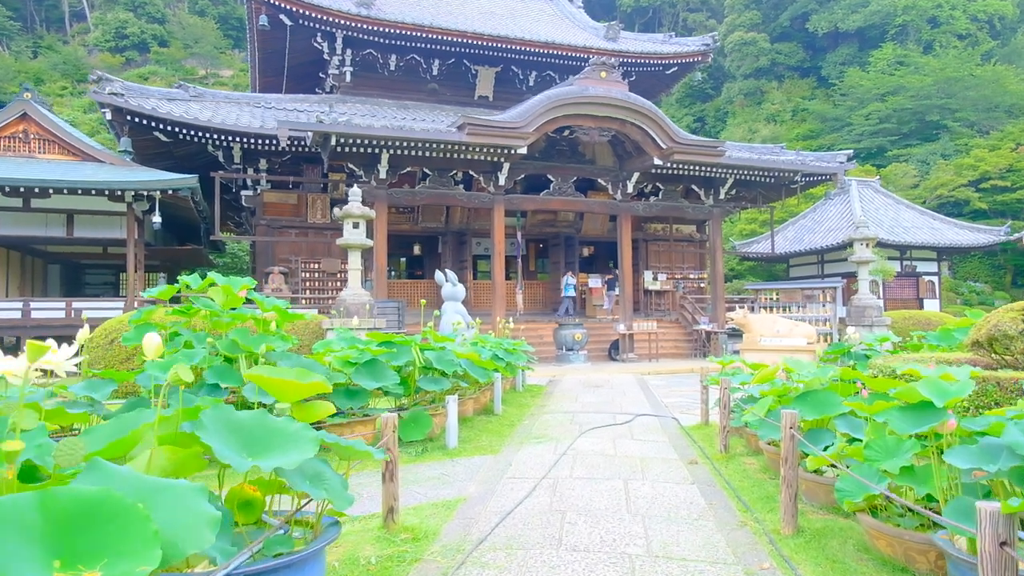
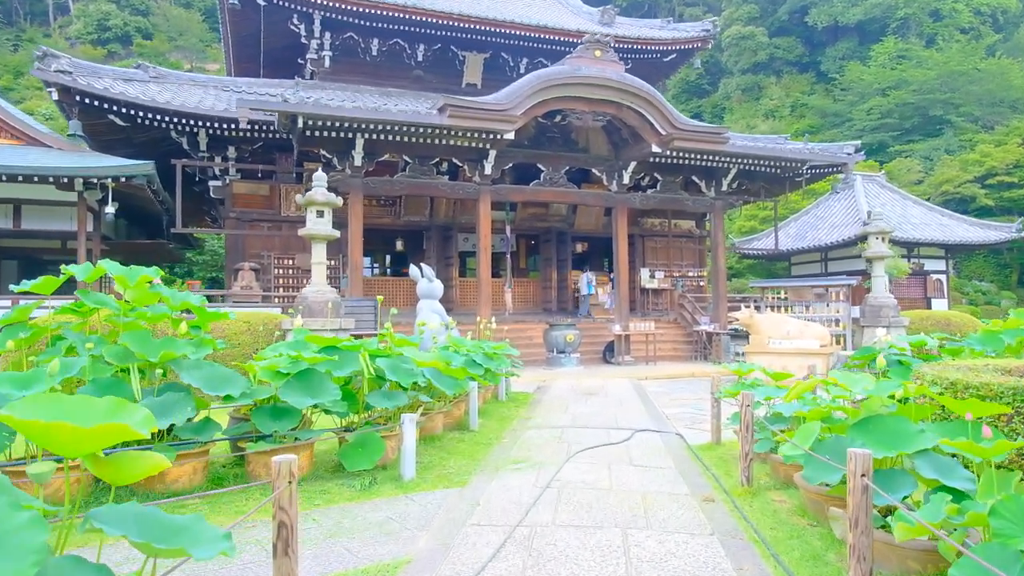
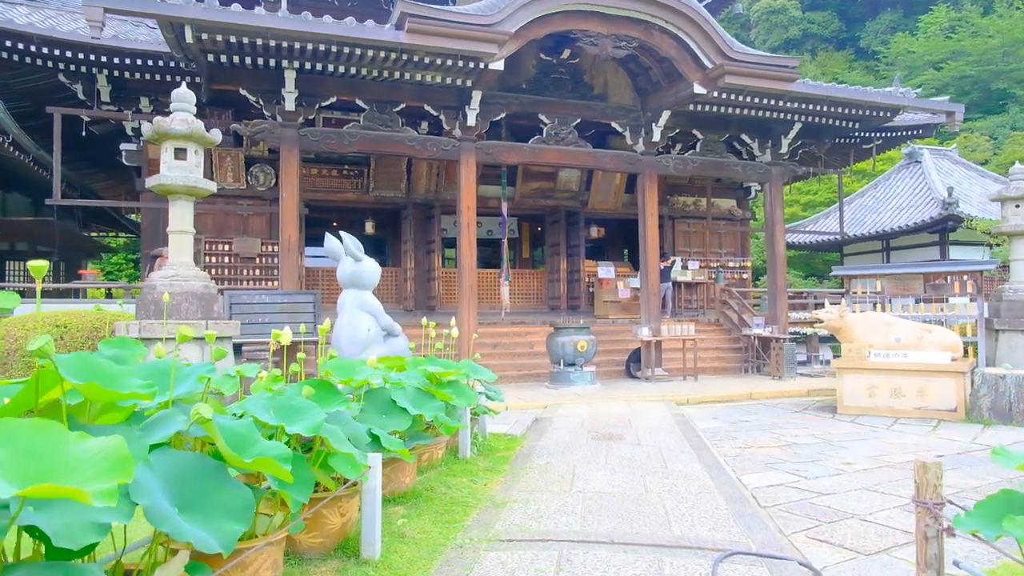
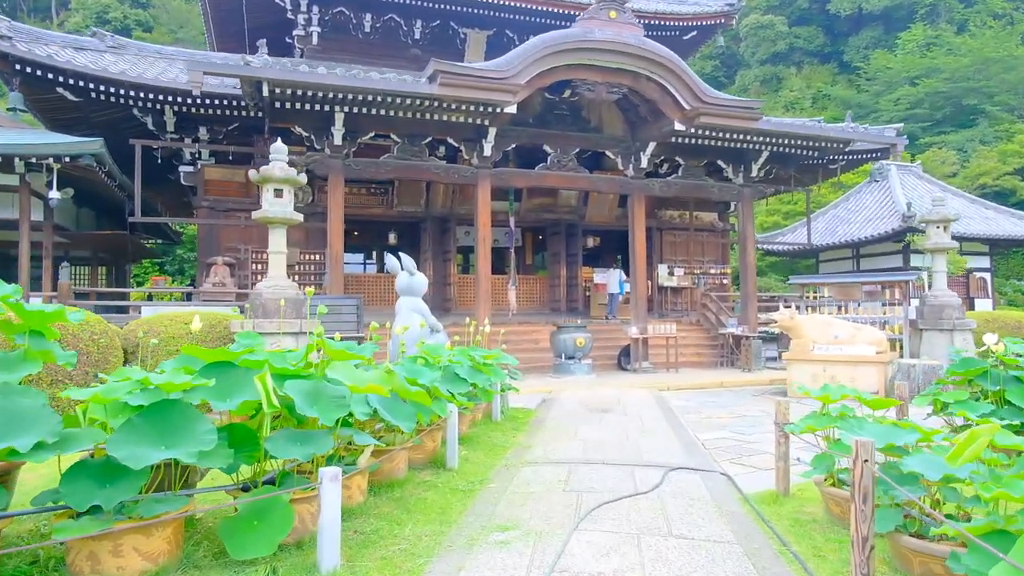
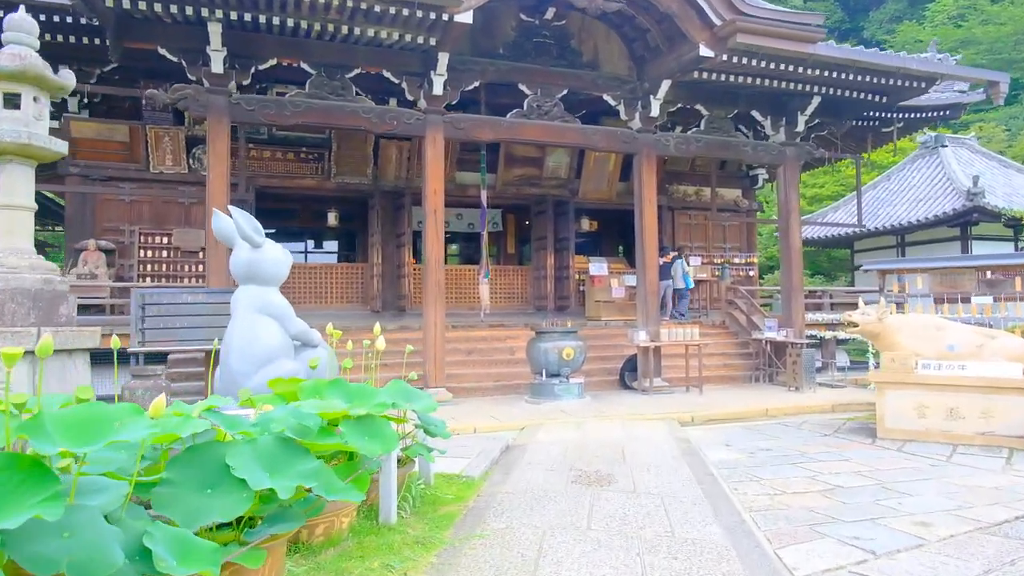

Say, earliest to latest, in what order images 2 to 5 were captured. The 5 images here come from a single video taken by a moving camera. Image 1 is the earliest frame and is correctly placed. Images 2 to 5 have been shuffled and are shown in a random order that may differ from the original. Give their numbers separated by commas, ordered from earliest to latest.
2, 4, 3, 5
